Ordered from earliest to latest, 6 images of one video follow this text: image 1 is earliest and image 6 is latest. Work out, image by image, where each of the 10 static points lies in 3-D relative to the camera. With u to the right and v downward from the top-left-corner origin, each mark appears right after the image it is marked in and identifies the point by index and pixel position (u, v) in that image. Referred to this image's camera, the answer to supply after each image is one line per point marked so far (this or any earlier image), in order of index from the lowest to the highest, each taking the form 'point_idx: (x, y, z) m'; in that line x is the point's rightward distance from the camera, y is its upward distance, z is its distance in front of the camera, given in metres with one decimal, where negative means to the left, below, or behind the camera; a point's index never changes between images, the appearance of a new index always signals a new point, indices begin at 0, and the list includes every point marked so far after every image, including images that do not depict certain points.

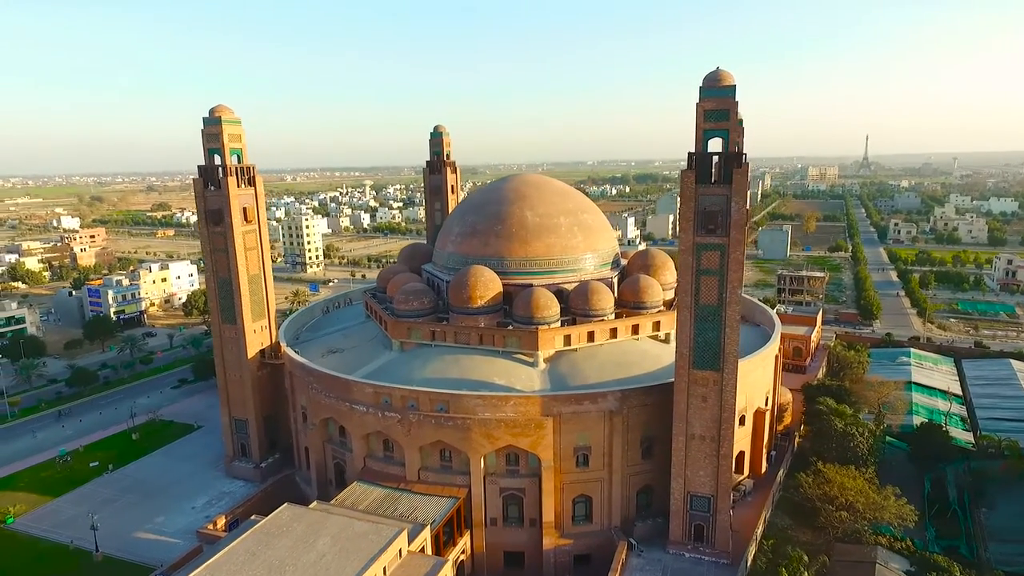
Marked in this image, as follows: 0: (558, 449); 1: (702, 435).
0: (+1.3, -4.5, +18.3) m
1: (+5.1, -4.0, +17.4) m
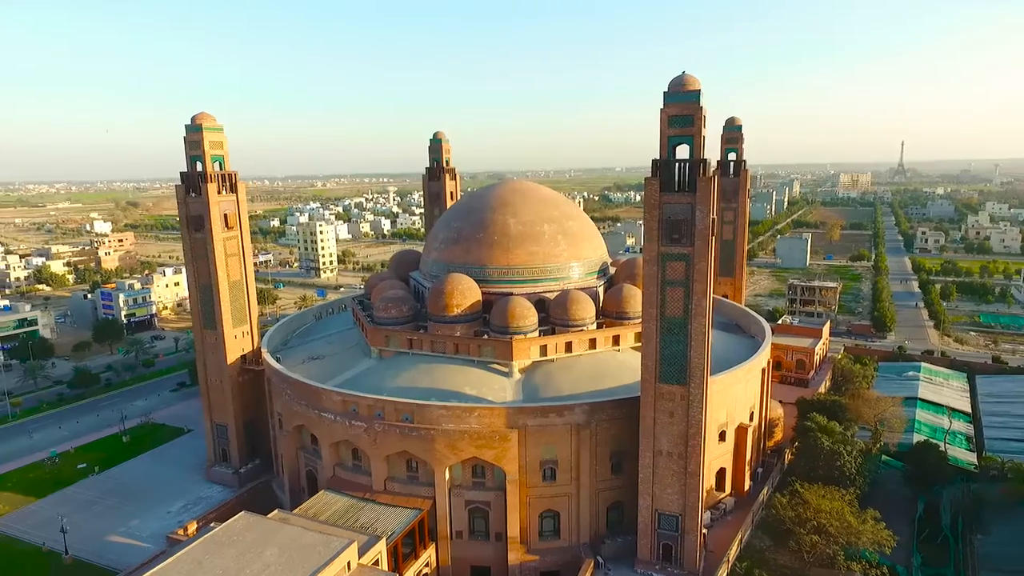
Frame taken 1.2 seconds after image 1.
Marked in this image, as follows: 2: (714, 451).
0: (+0.3, -4.8, +17.9) m
1: (+4.1, -4.3, +16.8) m
2: (+6.2, -5.0, +20.0) m
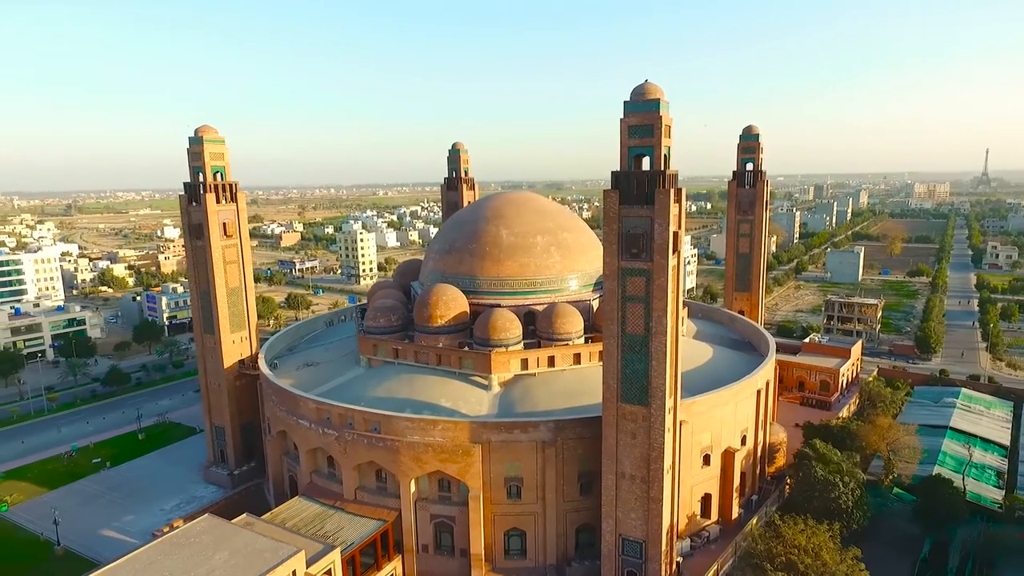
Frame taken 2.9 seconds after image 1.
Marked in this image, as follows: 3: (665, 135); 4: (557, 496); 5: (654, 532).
0: (-0.7, -5.2, +17.6) m
1: (+3.0, -4.7, +16.2) m
2: (+5.4, -5.5, +19.1) m
3: (+3.5, +3.5, +15.0) m
4: (+1.2, -5.7, +17.7) m
5: (+3.5, -6.0, +16.1) m
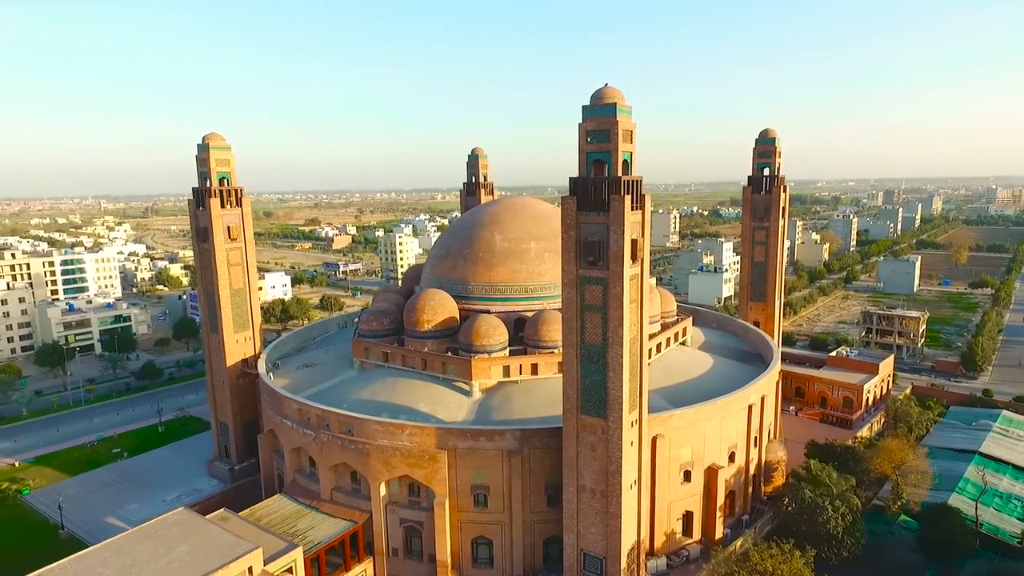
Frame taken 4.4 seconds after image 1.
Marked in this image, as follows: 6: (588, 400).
0: (-1.6, -5.3, +17.6) m
1: (+1.9, -4.9, +15.8) m
2: (+4.6, -5.8, +18.4) m
3: (+2.5, +3.3, +14.6) m
4: (+0.3, -5.9, +17.5) m
5: (+2.4, -6.3, +15.6) m
6: (+1.8, -2.7, +15.5) m
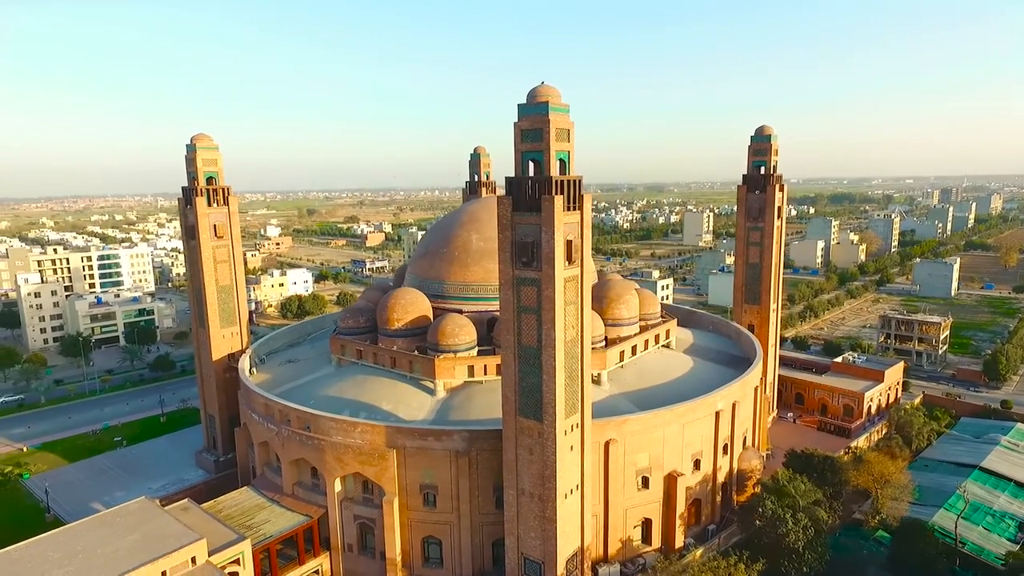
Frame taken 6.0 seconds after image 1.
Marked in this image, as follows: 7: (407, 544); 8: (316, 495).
0: (-3.0, -5.3, +17.6) m
1: (+0.4, -4.9, +15.5) m
2: (+3.3, -5.8, +18.0) m
3: (+1.0, +3.3, +14.3) m
4: (-1.1, -5.9, +17.4) m
5: (+0.9, -6.3, +15.3) m
6: (+0.3, -2.7, +15.3) m
7: (-2.9, -7.1, +17.9) m
8: (-5.7, -6.1, +19.1) m
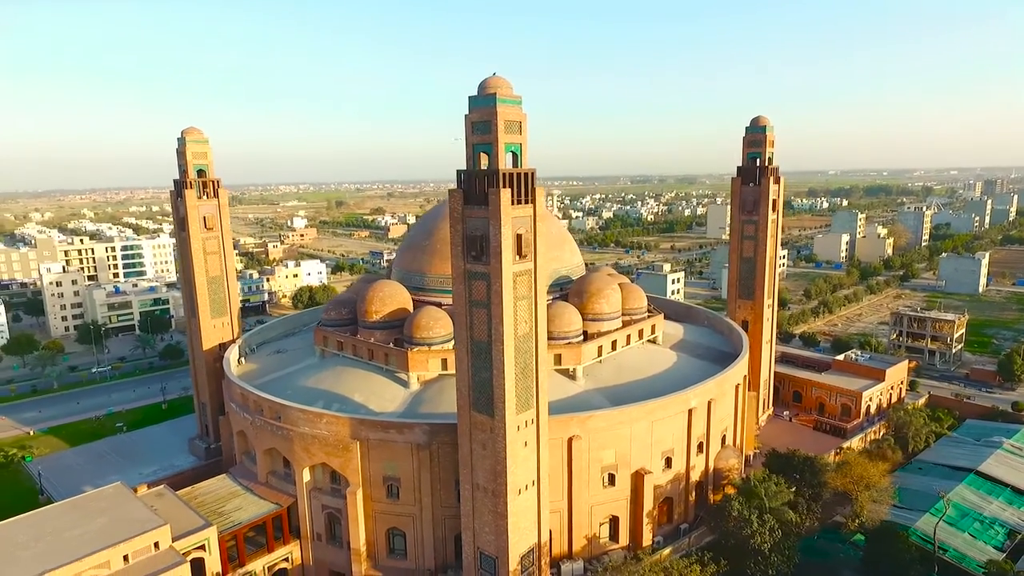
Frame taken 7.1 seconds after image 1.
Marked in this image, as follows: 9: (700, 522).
0: (-4.0, -5.1, +17.7) m
1: (-0.7, -4.7, +15.5) m
2: (+2.3, -5.7, +17.8) m
3: (-0.1, +3.4, +14.1) m
4: (-2.1, -5.7, +17.4) m
5: (-0.2, -6.2, +15.3) m
6: (-0.8, -2.6, +15.2) m
7: (-3.9, -6.9, +18.0) m
8: (-6.7, -5.8, +19.4) m
9: (+5.7, -7.0, +19.5) m
